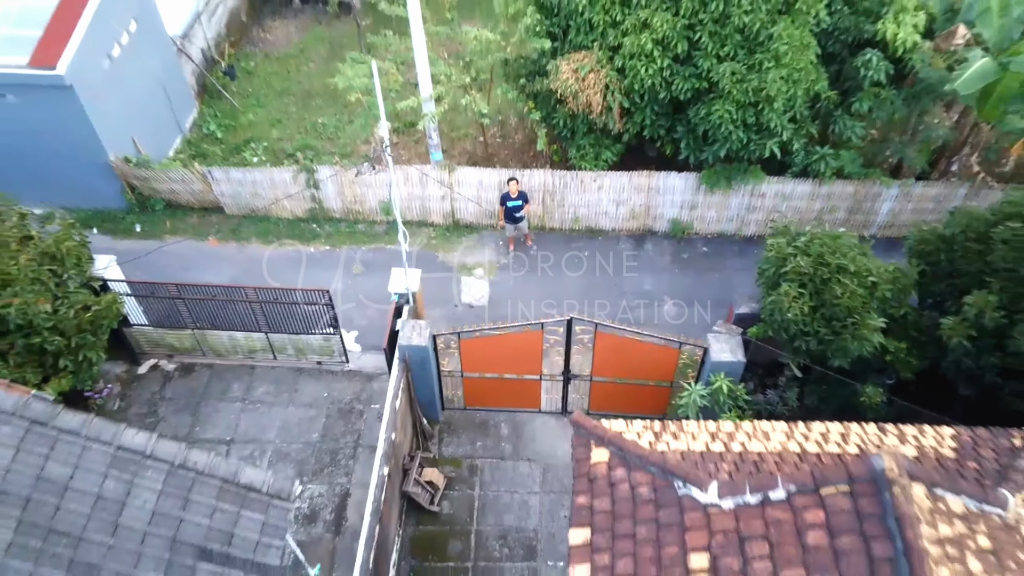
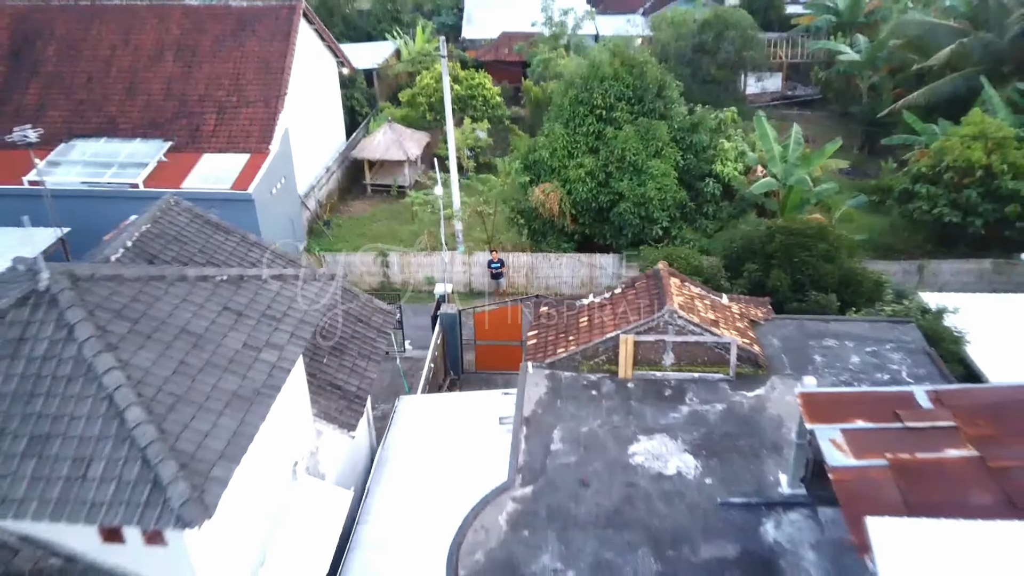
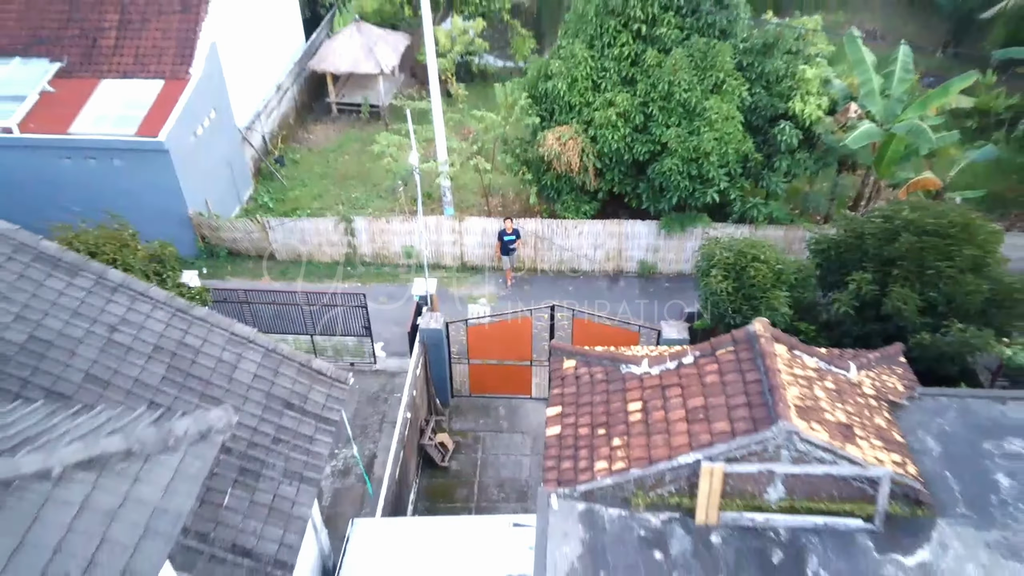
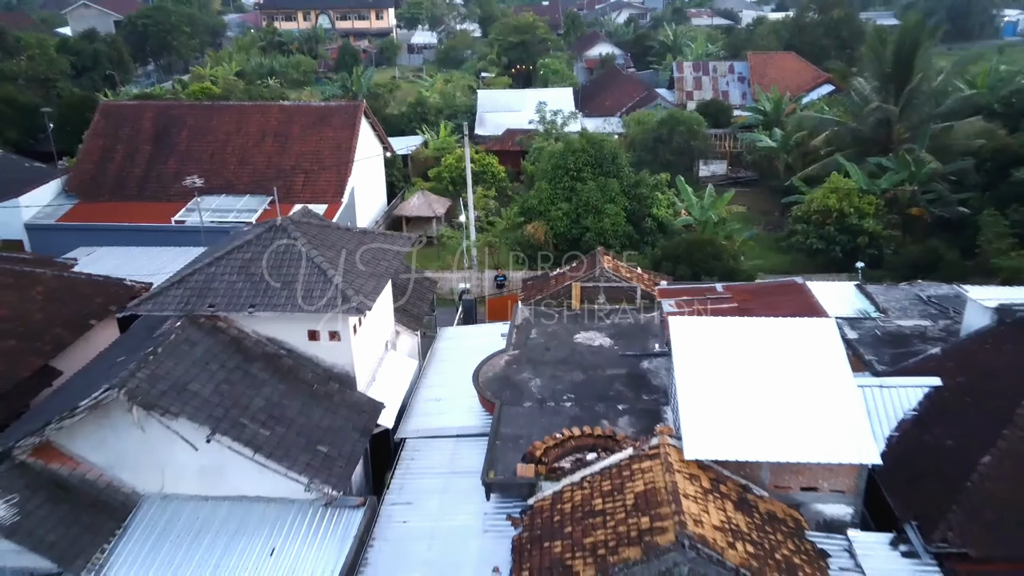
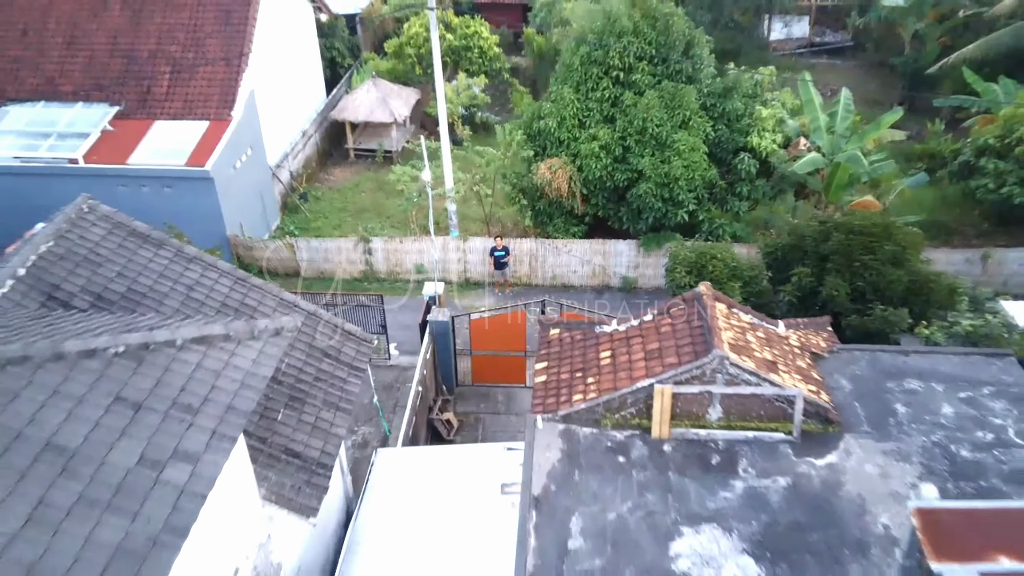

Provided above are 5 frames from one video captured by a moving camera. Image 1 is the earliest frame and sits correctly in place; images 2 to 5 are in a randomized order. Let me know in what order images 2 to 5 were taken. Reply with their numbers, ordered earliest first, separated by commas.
3, 5, 2, 4
